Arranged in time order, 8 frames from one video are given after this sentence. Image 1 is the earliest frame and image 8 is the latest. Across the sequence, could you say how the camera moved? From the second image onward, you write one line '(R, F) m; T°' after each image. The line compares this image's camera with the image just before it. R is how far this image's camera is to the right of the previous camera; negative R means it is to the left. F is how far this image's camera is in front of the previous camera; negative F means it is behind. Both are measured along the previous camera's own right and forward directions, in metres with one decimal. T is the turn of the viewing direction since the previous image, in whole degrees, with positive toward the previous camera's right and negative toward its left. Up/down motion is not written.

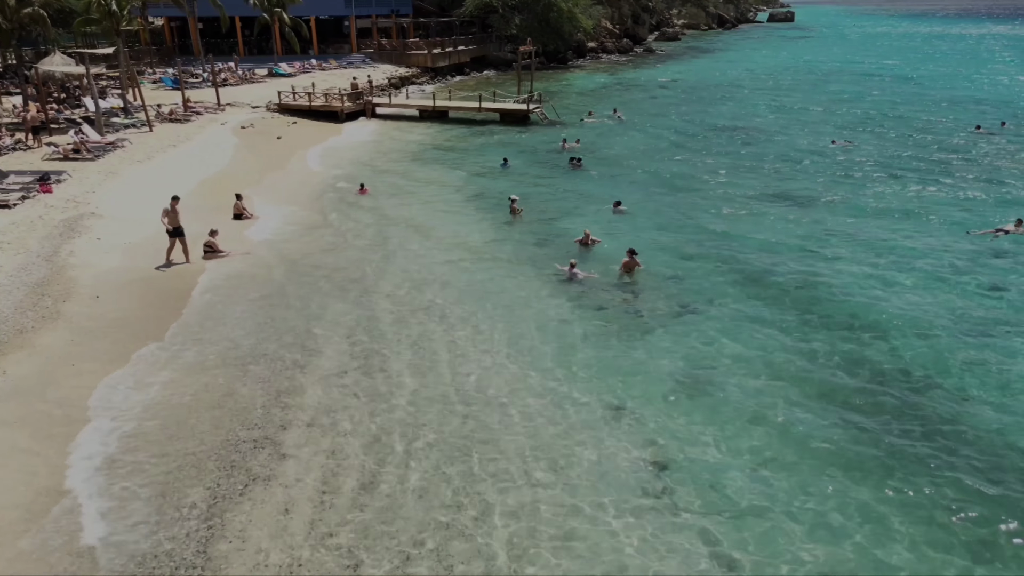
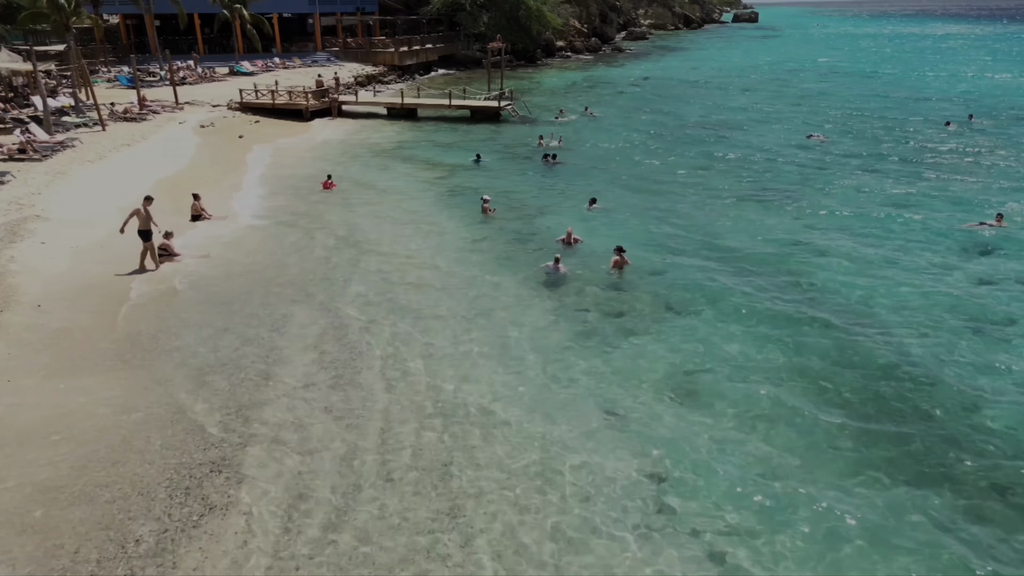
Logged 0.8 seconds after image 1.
(-0.2, +0.9) m; +2°
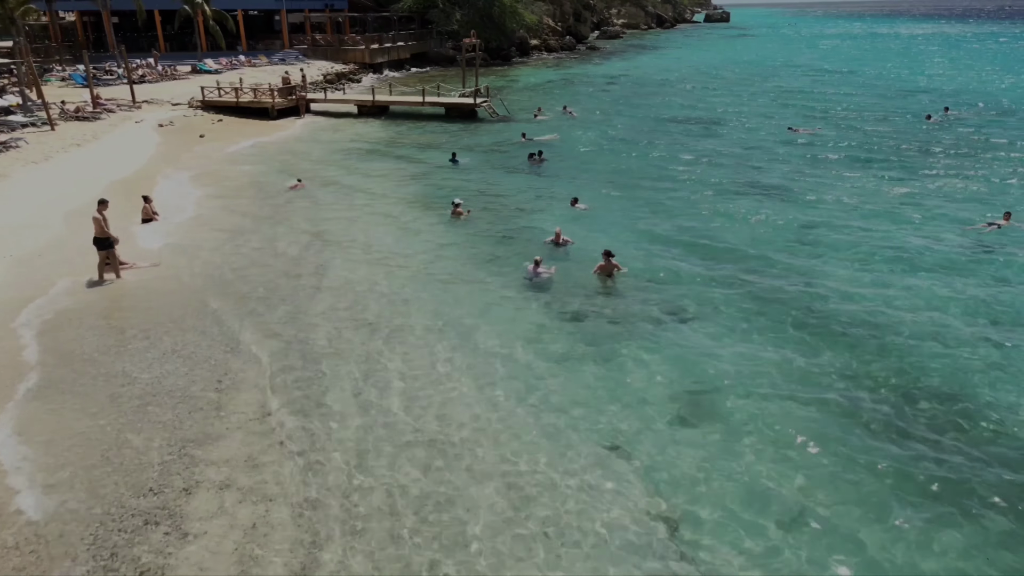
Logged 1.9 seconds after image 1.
(-0.2, +1.4) m; +2°
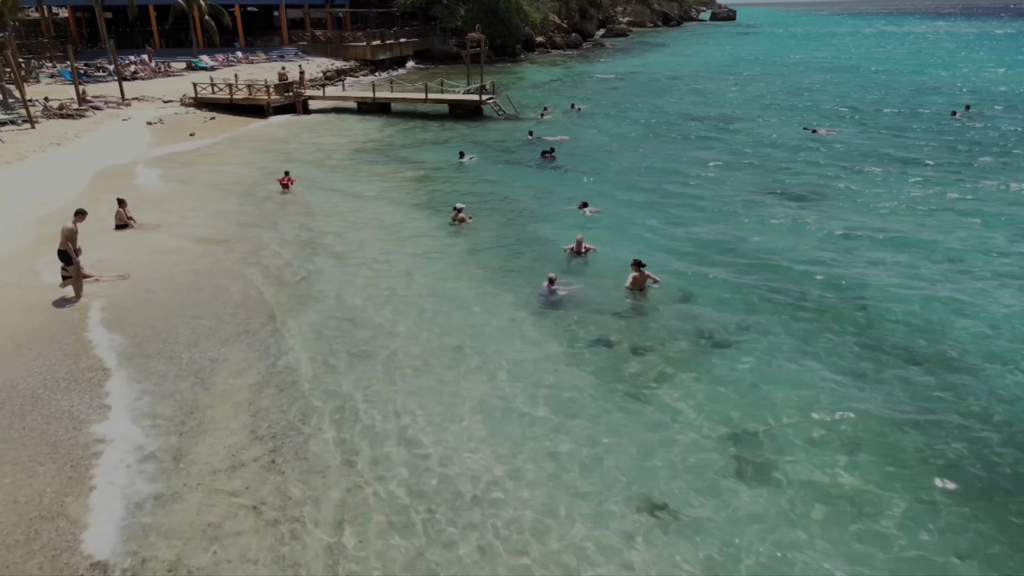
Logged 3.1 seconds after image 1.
(-0.2, +1.8) m; 0°
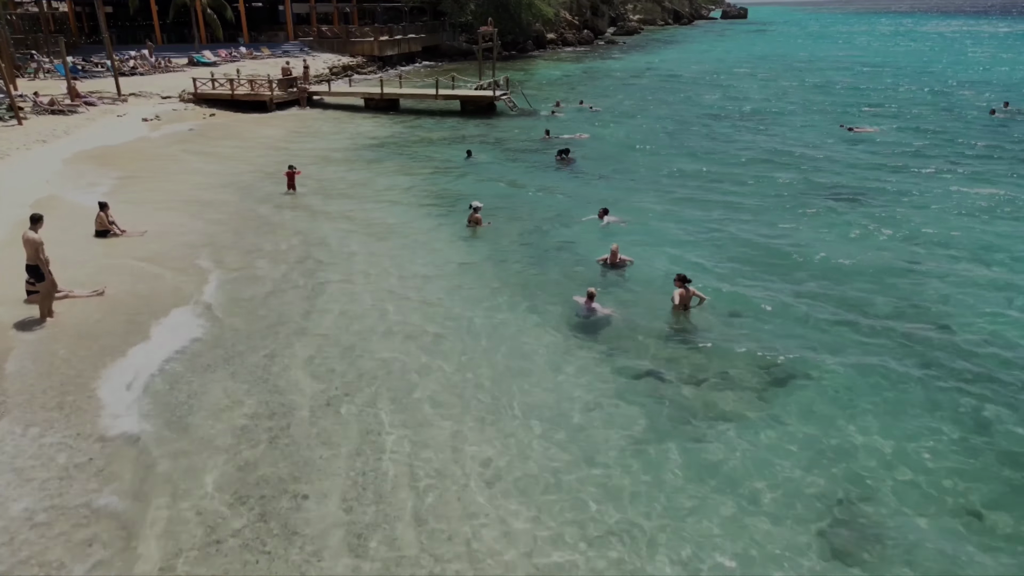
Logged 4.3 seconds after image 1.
(-0.4, +1.7) m; -1°
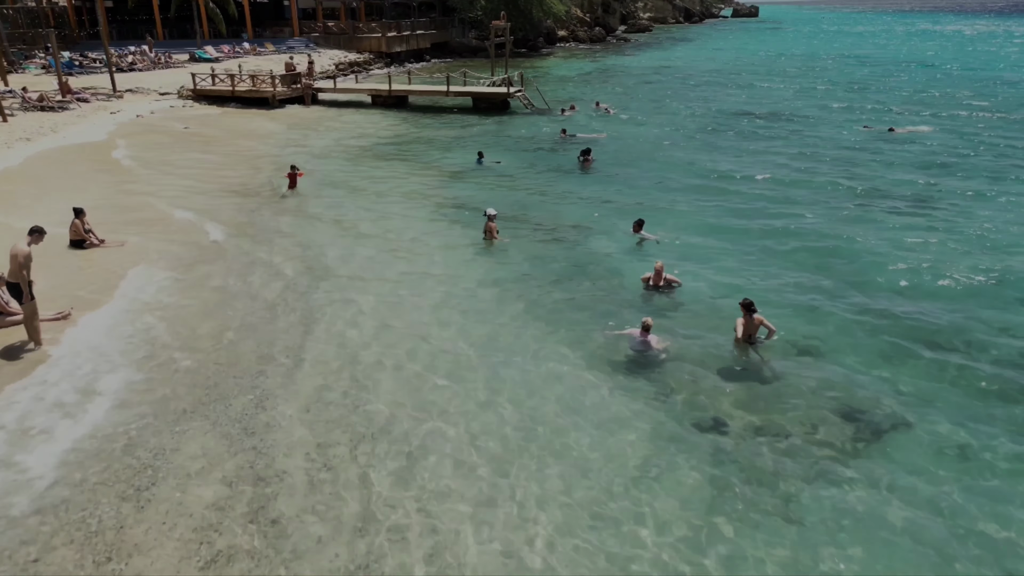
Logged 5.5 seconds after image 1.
(-0.4, +1.7) m; 0°
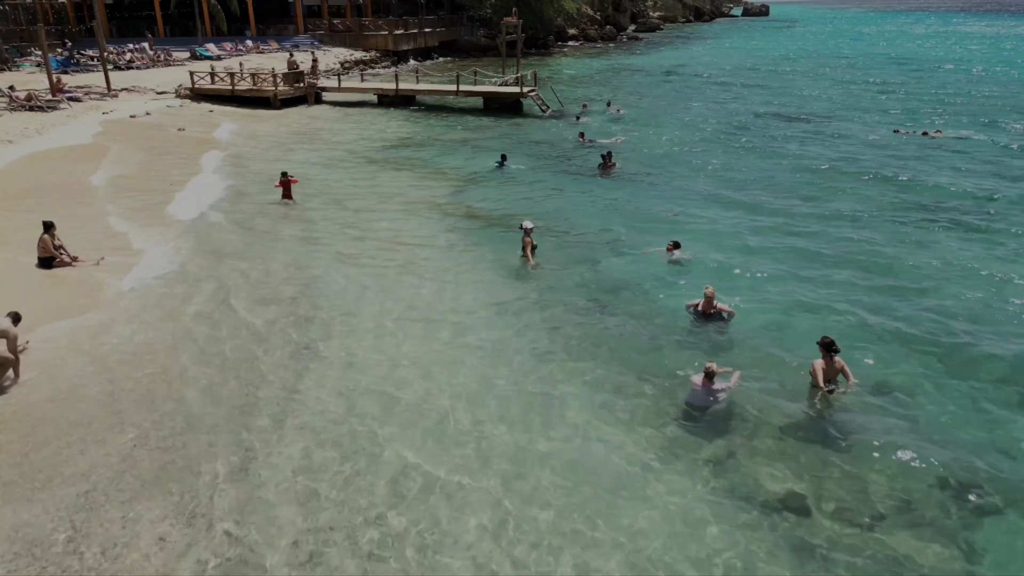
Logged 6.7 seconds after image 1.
(-0.3, +1.6) m; 0°
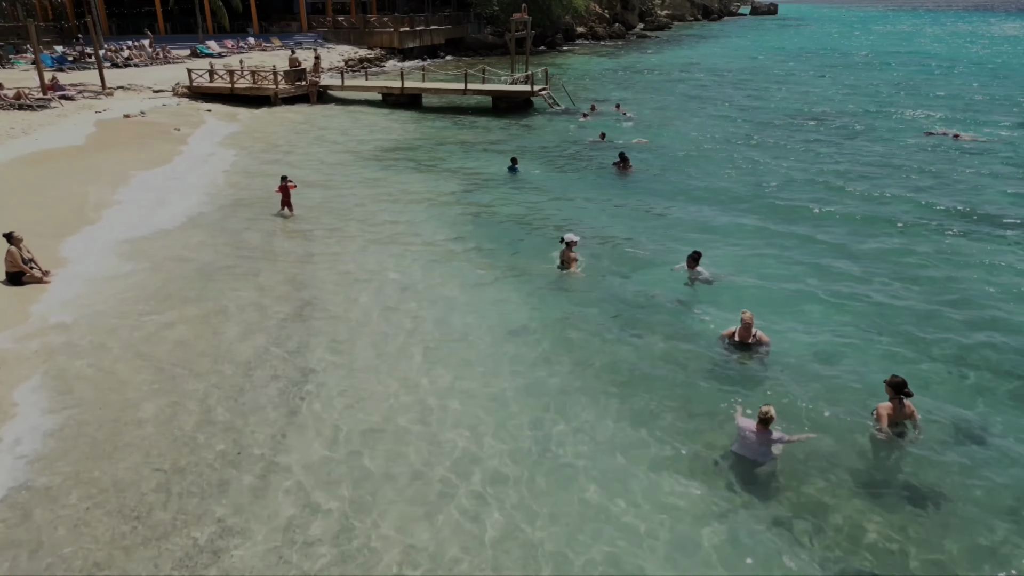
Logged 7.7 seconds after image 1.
(-0.2, +1.1) m; 0°
